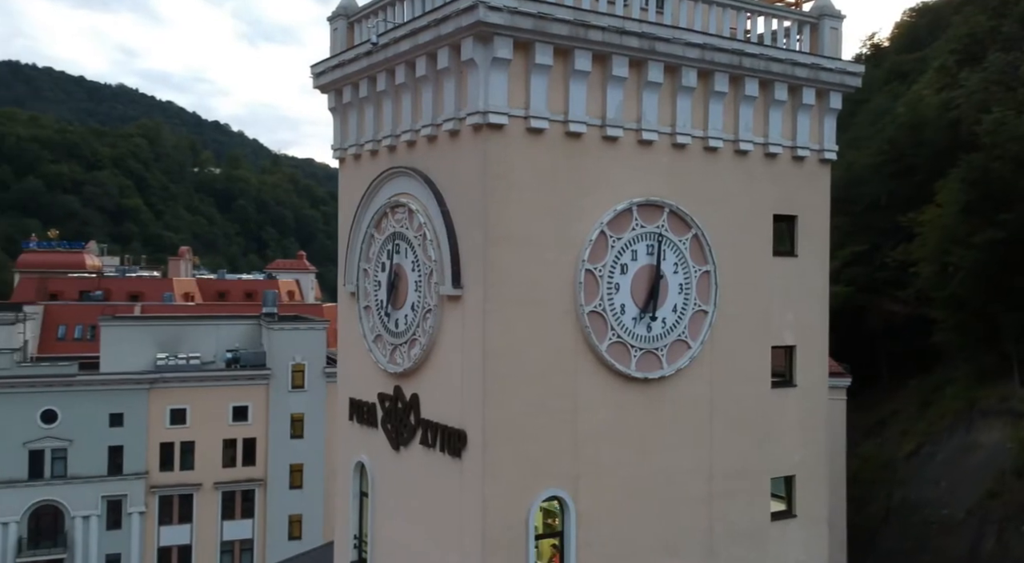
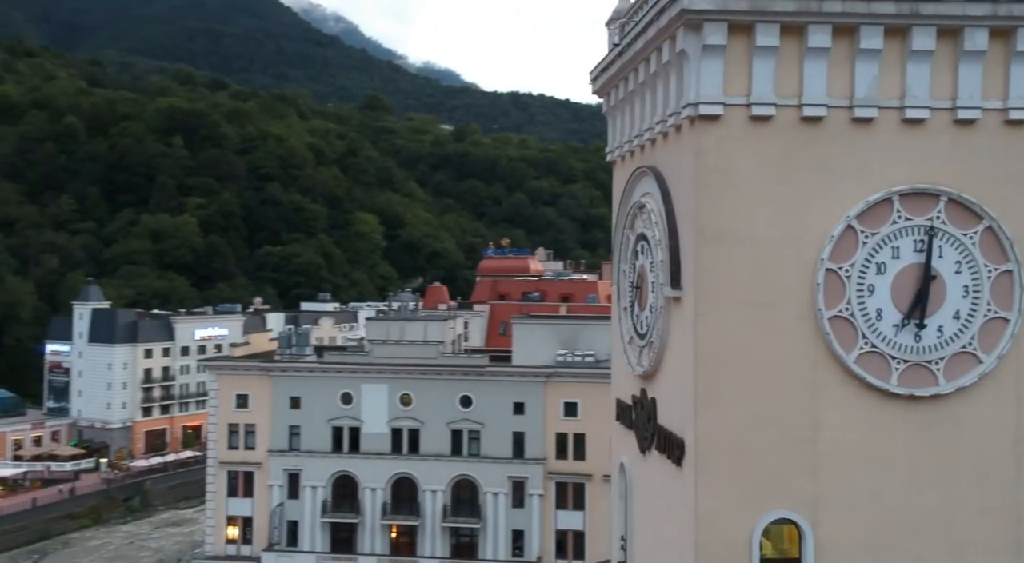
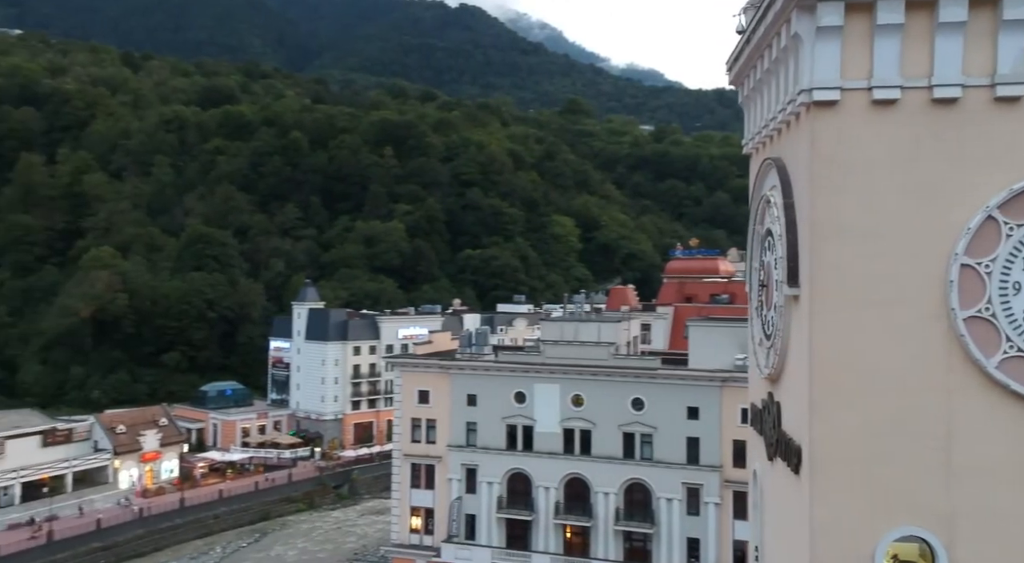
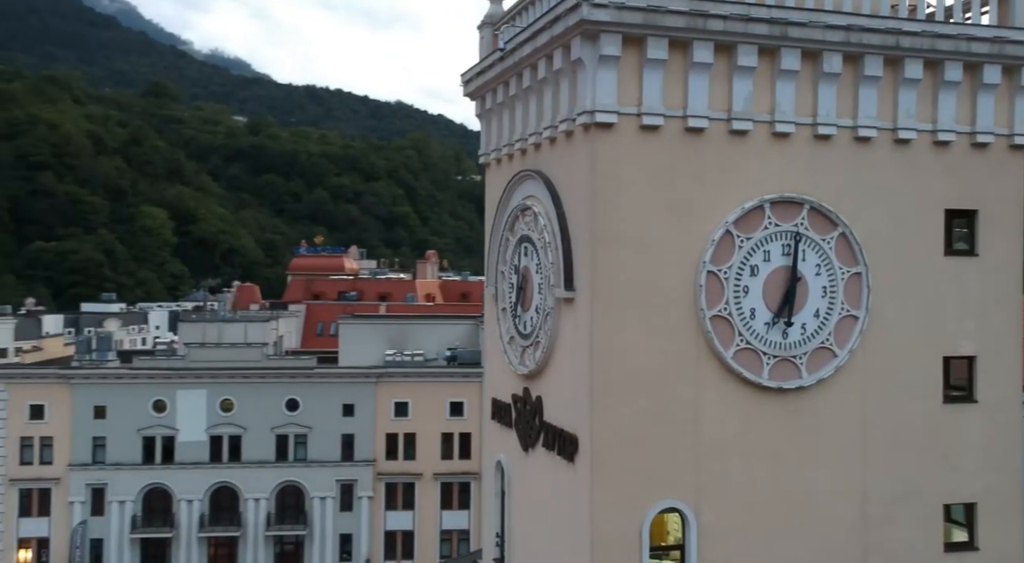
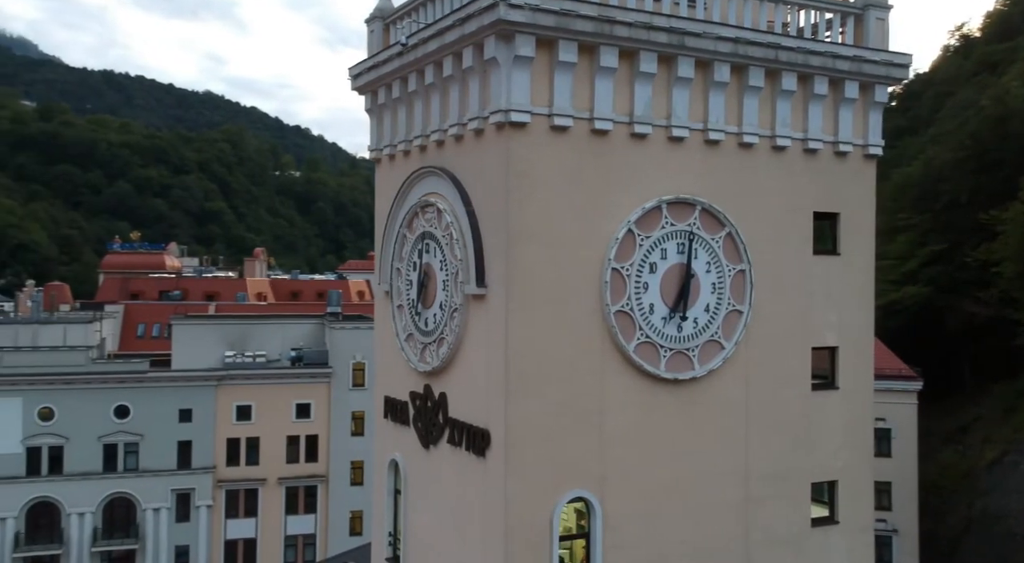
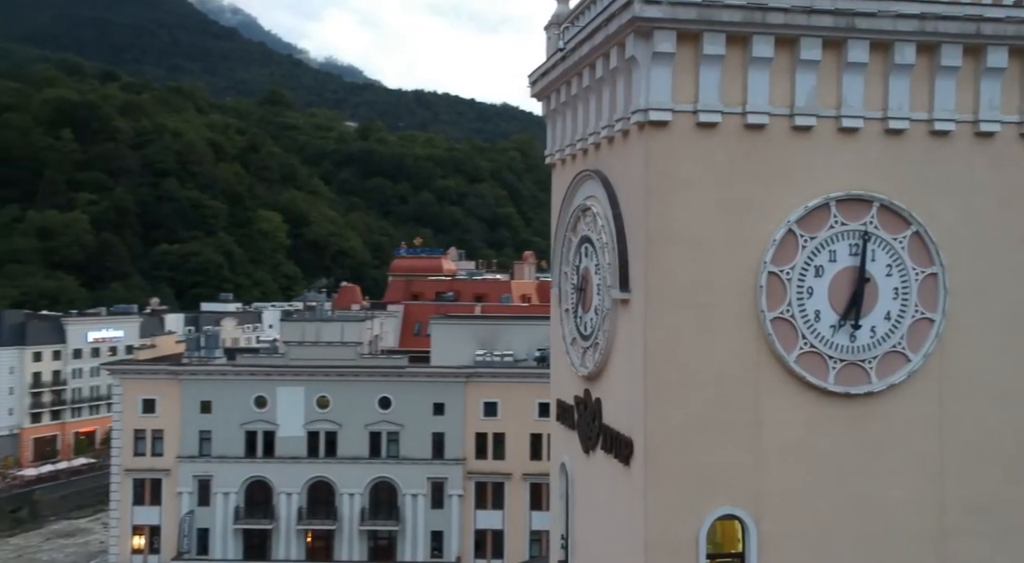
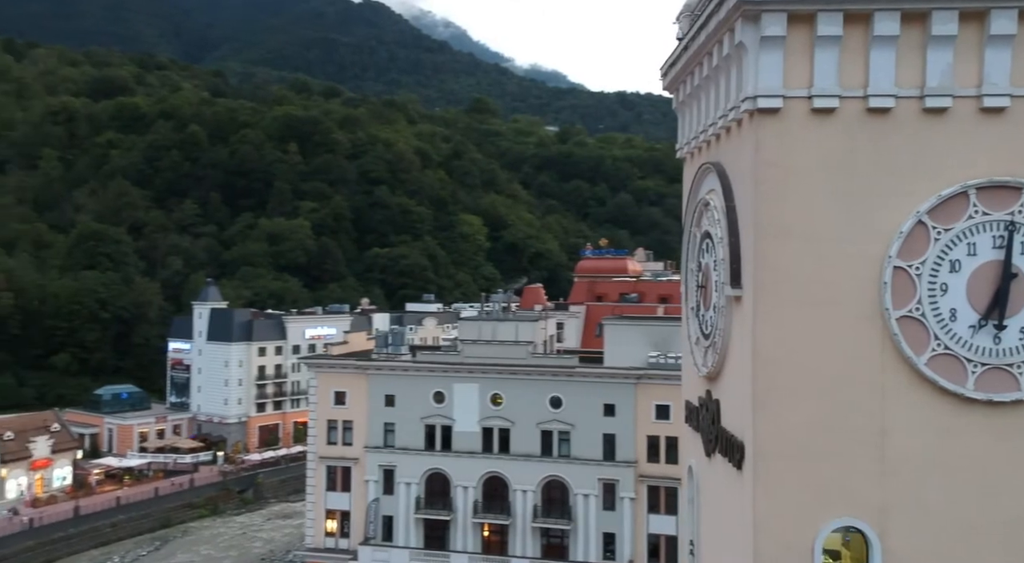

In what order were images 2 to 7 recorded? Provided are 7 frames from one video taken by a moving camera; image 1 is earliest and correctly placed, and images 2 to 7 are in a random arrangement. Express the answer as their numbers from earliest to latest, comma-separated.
5, 4, 6, 2, 7, 3
